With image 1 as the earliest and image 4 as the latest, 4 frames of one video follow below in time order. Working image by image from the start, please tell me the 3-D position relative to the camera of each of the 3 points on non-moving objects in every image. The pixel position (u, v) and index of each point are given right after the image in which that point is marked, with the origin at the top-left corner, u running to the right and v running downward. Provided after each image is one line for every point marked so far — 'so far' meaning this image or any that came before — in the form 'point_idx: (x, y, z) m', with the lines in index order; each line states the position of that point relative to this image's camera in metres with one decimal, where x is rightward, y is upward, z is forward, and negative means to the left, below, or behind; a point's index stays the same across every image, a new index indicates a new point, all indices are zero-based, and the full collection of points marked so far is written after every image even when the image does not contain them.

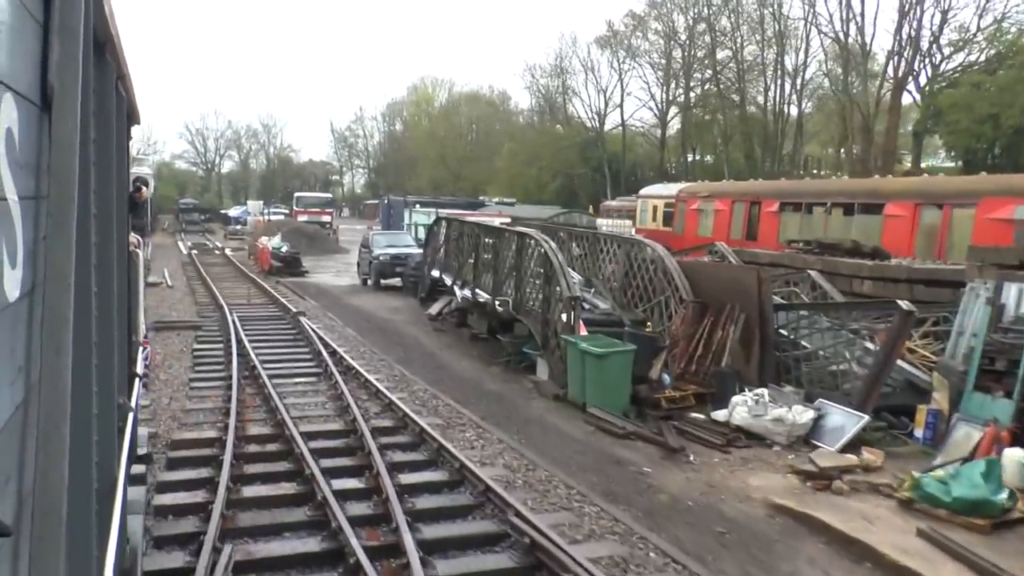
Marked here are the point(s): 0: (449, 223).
0: (-0.8, +0.9, +18.9) m
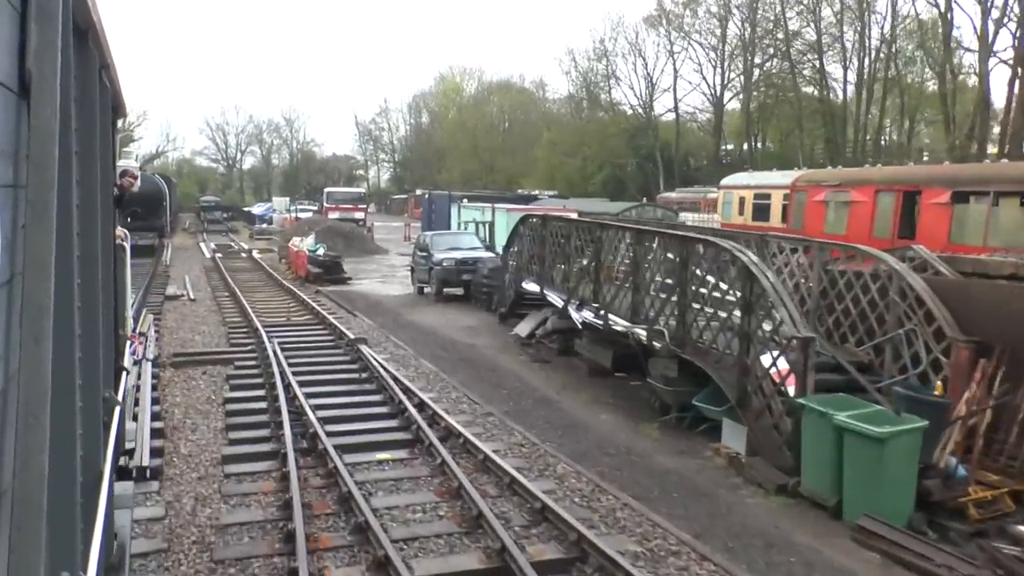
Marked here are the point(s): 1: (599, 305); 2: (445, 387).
0: (+0.3, +0.7, +15.0) m
1: (+0.8, -0.2, +12.2) m
2: (-0.5, -0.8, +11.5) m
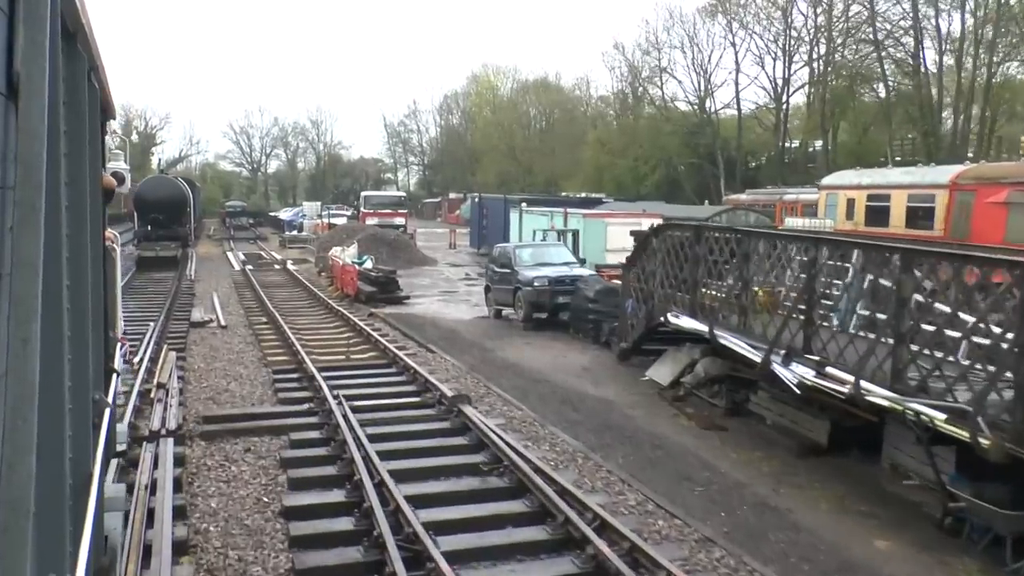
0: (+1.5, +0.4, +11.2) m
1: (+1.8, -0.4, +8.5) m
2: (+0.5, -1.1, +7.8) m
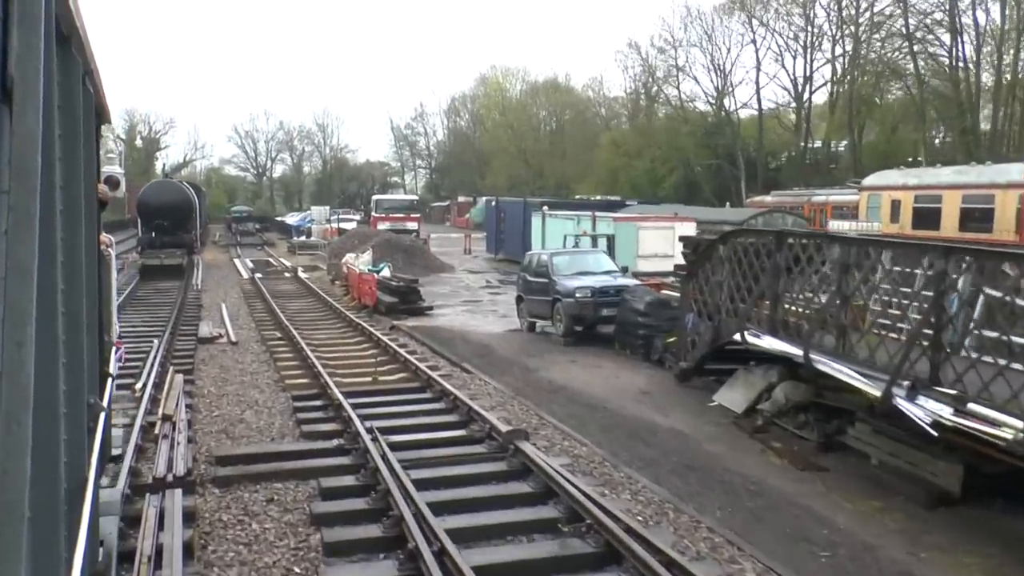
0: (+1.8, +0.3, +9.8) m
1: (+2.2, -0.5, +7.0) m
2: (+0.9, -1.2, +6.4) m
